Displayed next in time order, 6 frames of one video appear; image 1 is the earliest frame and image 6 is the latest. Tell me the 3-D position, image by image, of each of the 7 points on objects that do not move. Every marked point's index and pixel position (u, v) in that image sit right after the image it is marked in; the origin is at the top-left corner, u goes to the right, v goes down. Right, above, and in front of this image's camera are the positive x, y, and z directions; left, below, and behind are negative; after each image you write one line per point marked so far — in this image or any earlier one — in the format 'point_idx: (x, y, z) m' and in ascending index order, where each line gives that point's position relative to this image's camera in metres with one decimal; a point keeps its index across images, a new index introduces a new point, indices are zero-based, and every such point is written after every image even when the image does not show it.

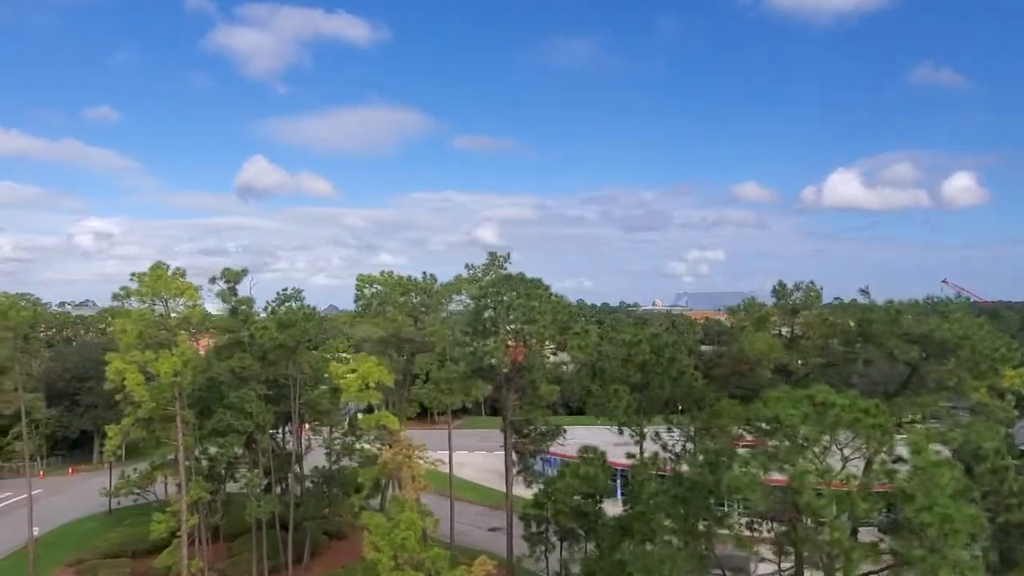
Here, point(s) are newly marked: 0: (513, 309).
0: (+0.1, -0.6, +18.0) m
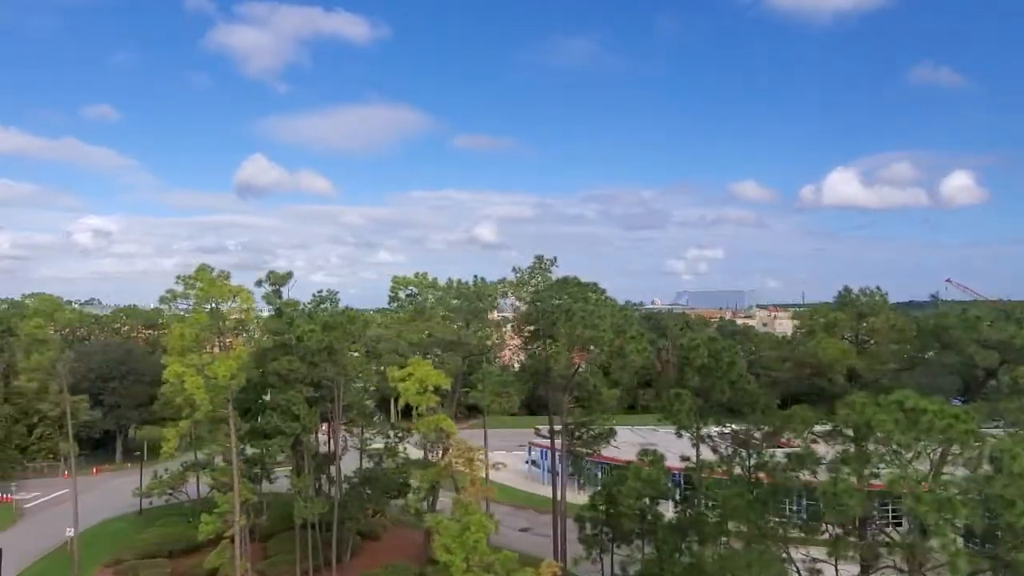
0: (+1.6, -0.7, +18.1) m
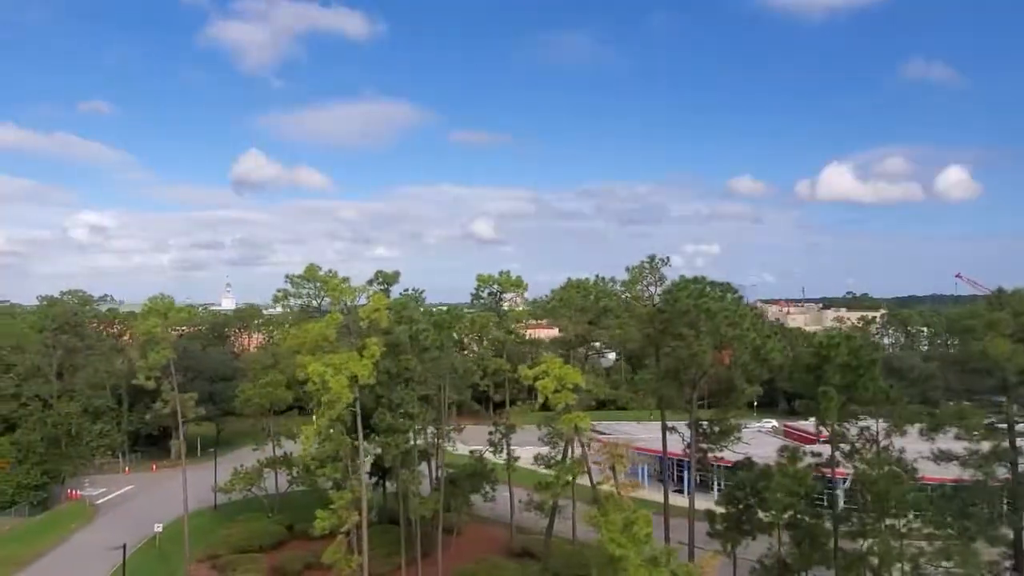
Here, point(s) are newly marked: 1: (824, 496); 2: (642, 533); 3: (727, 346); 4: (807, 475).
0: (+5.4, -0.7, +18.5) m
1: (+8.5, -5.7, +18.9) m
2: (+3.0, -5.6, +16.0) m
3: (+5.7, -1.6, +18.7) m
4: (+7.3, -4.7, +17.5) m
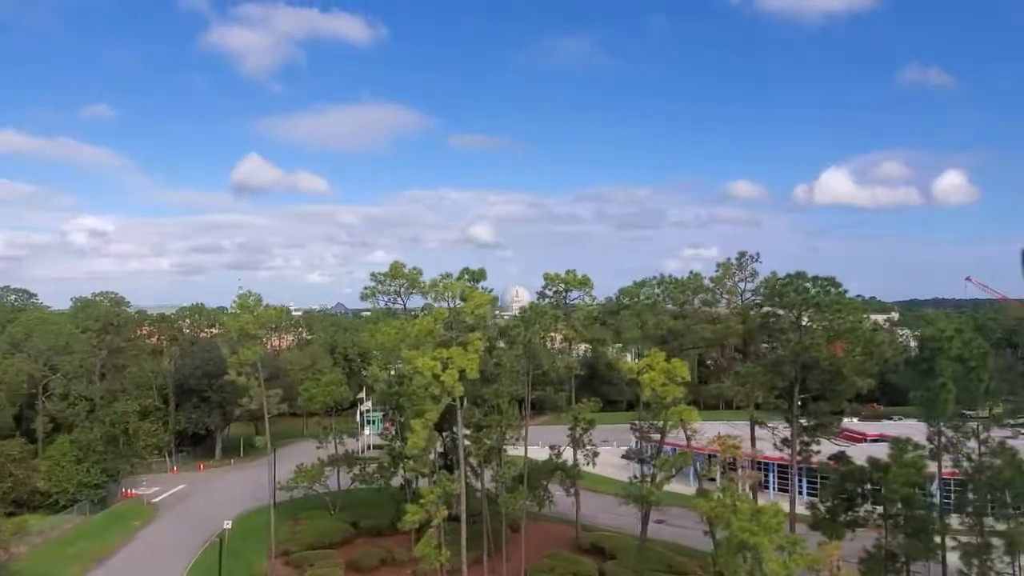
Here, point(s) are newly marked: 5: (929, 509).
0: (+8.4, -0.5, +18.7) m
1: (+11.6, -5.5, +19.1) m
2: (+6.0, -5.4, +16.2) m
3: (+8.8, -1.4, +18.9) m
4: (+10.4, -4.5, +17.8) m
5: (+10.8, -5.8, +18.2) m
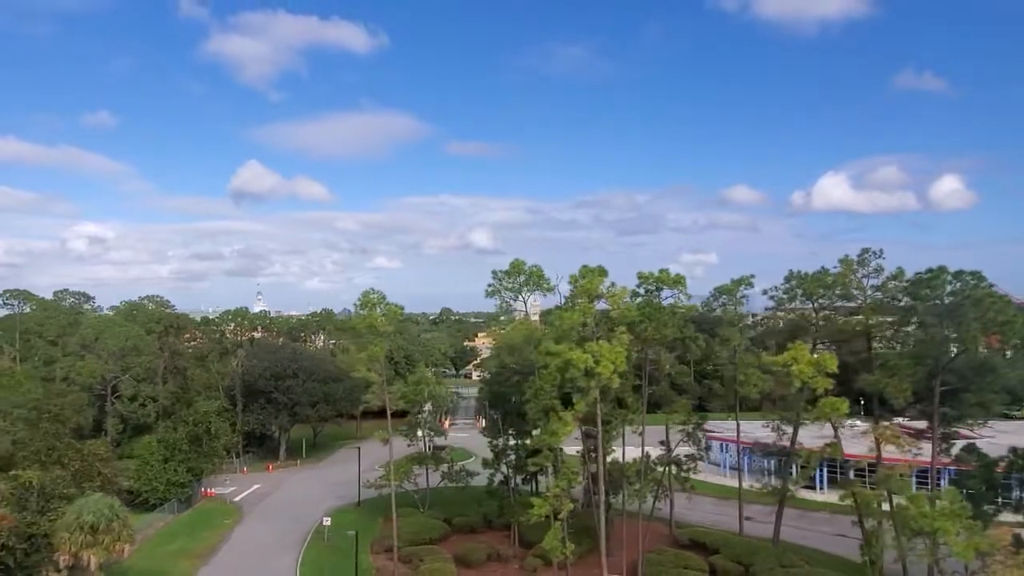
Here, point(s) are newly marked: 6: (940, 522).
0: (+12.7, -0.4, +19.2) m
1: (+15.9, -5.3, +19.5) m
2: (+10.3, -5.2, +16.6) m
3: (+13.1, -1.2, +19.4) m
4: (+14.7, -4.3, +18.2) m
5: (+15.2, -5.6, +18.7) m
6: (+9.9, -5.5, +16.5) m
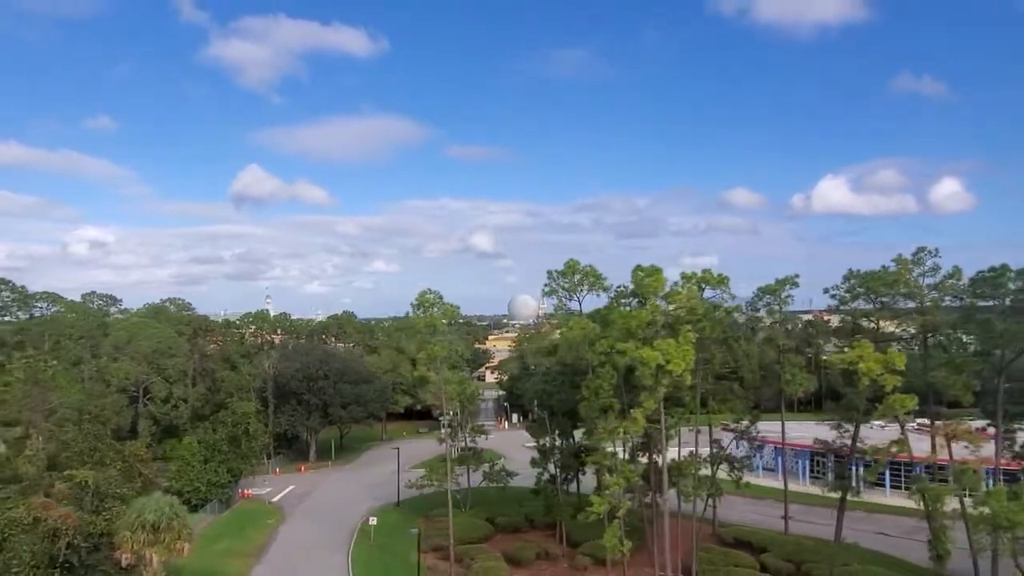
0: (+14.8, -0.3, +19.4) m
1: (+18.0, -5.3, +19.7) m
2: (+12.4, -5.2, +16.8) m
3: (+15.1, -1.2, +19.6) m
4: (+16.8, -4.3, +18.4) m
5: (+17.2, -5.5, +18.8) m
6: (+12.0, -5.5, +16.6) m
